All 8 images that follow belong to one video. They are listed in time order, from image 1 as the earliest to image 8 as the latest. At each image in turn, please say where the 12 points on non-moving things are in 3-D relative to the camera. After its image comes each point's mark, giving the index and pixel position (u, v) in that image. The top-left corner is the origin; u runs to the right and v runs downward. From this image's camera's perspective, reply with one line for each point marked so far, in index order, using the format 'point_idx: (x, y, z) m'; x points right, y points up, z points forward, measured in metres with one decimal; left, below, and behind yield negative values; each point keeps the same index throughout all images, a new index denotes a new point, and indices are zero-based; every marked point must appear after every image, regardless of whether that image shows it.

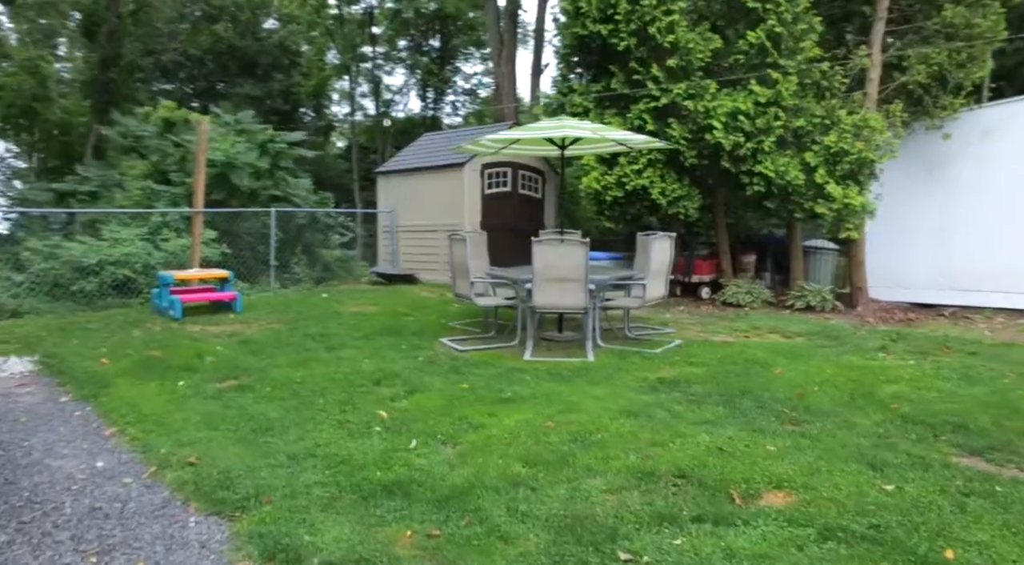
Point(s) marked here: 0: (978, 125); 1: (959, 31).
0: (+6.2, +2.1, +9.5) m
1: (+5.8, +3.2, +9.2) m
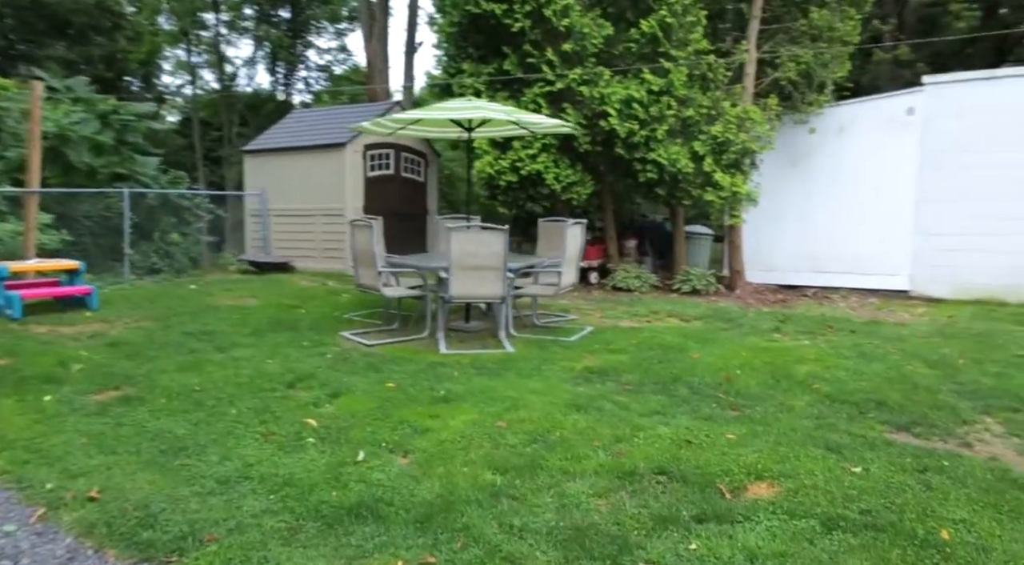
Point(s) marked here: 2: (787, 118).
0: (+4.7, +2.3, +10.3) m
1: (+4.3, +3.5, +9.9) m
2: (+4.1, +2.4, +10.5) m
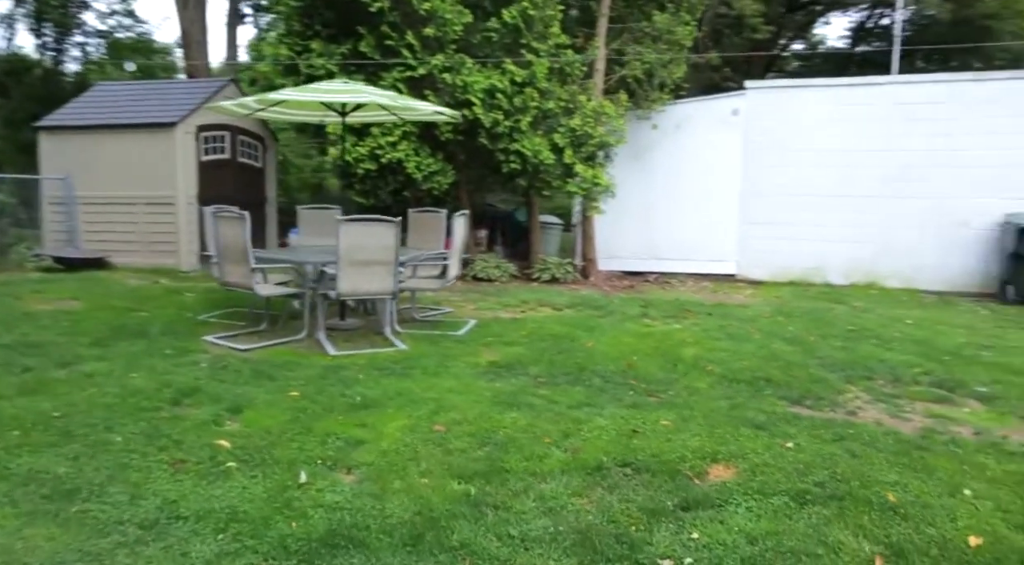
0: (+2.5, +2.6, +11.1) m
1: (+2.2, +3.7, +10.6) m
2: (+1.8, +2.6, +11.1) m
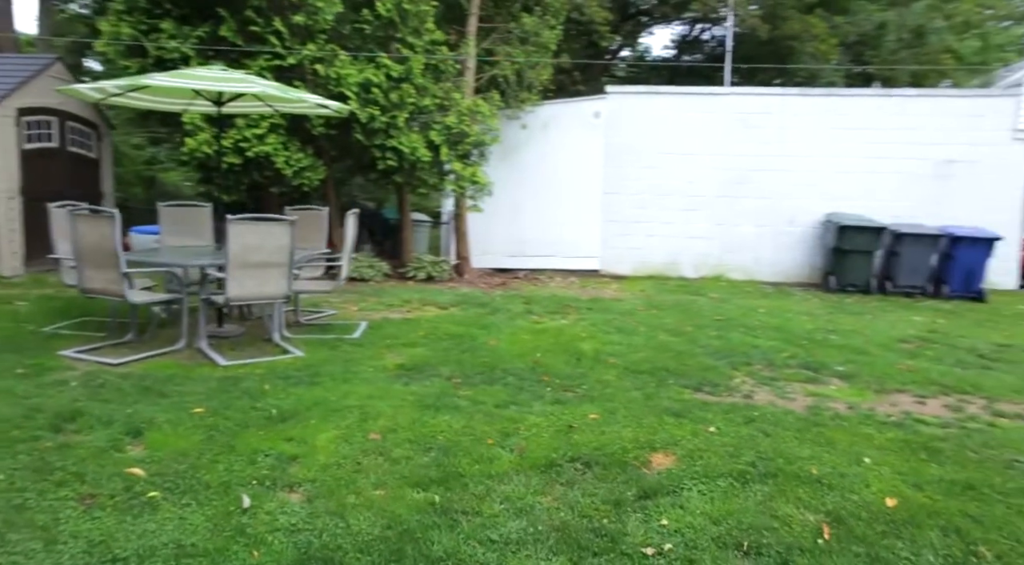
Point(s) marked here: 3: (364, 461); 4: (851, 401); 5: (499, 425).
0: (+0.4, +2.6, +11.5) m
1: (+0.3, +3.7, +10.8) m
2: (-0.2, +2.7, +11.3) m
3: (-0.8, -1.0, +4.0) m
4: (+2.6, -0.9, +5.5) m
5: (-0.1, -0.9, +4.5) m
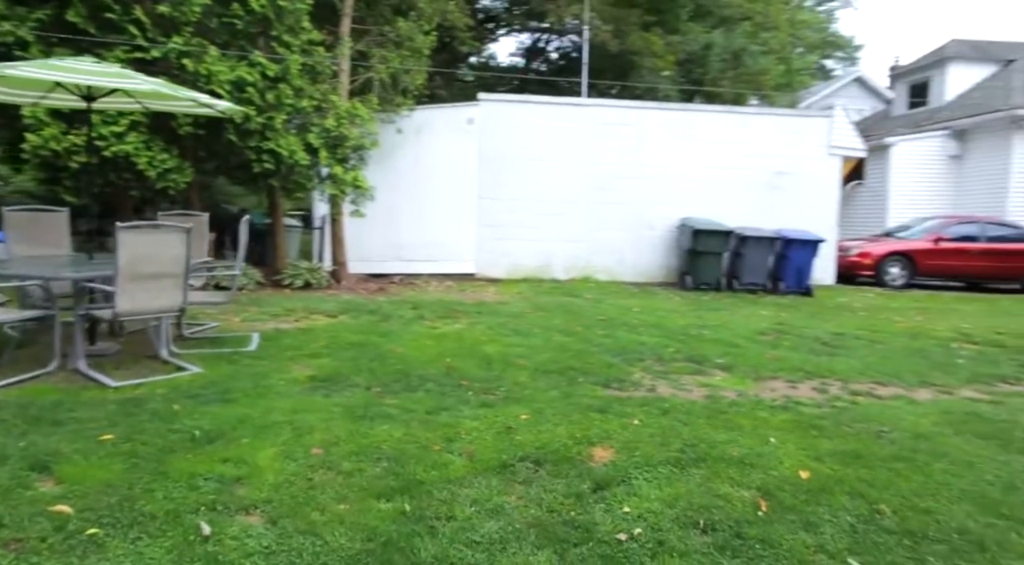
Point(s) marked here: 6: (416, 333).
0: (-1.6, +2.6, +11.4) m
1: (-1.7, +3.6, +10.8) m
2: (-2.2, +2.6, +11.1) m
3: (-1.1, -1.0, +3.8) m
4: (+1.9, -0.9, +6.1) m
5: (-0.5, -0.9, +4.5) m
6: (-1.0, -0.5, +7.4) m
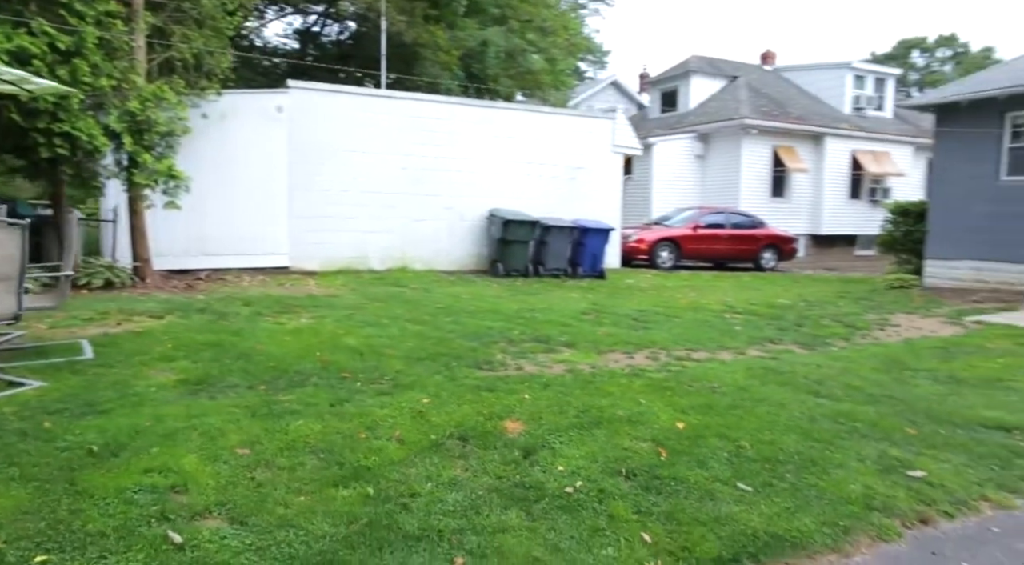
0: (-4.5, +2.6, +10.8) m
1: (-4.3, +3.7, +10.1) m
2: (-4.9, +2.6, +10.2) m
3: (-1.4, -1.0, +3.8) m
4: (+0.7, -0.8, +6.9) m
5: (-1.0, -0.9, +4.6) m
6: (-2.5, -0.5, +7.2) m
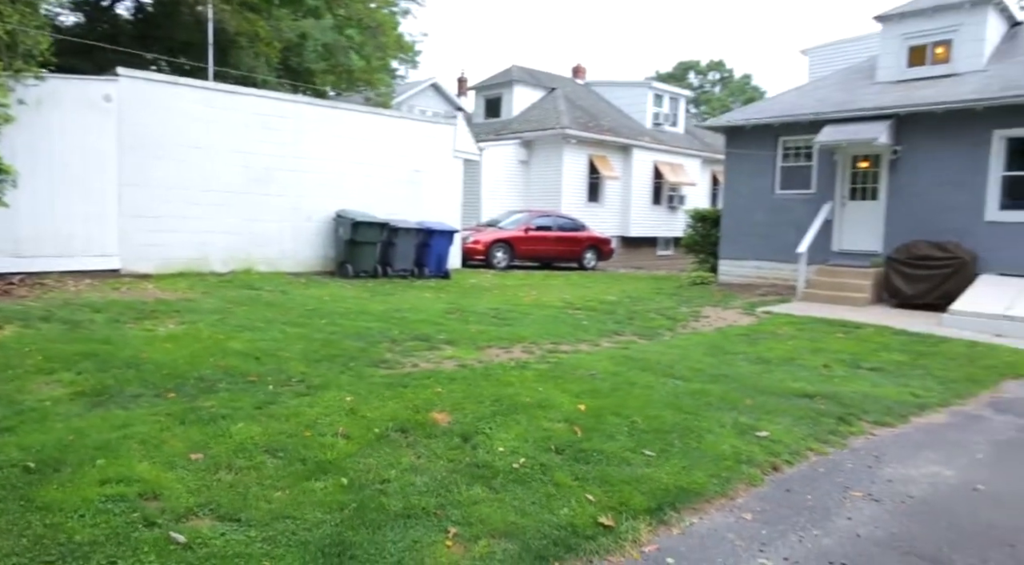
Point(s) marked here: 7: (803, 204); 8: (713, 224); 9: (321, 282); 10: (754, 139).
0: (-6.5, +2.6, +9.8) m
1: (-6.2, +3.6, +9.2) m
2: (-6.8, +2.5, +9.1) m
3: (-1.6, -1.1, +3.9) m
4: (-0.4, -0.8, +7.5) m
5: (-1.5, -0.9, +4.8) m
6: (-3.6, -0.5, +6.9) m
7: (+6.5, +1.7, +15.8) m
8: (+5.0, +1.5, +17.8) m
9: (-3.2, 0.0, +11.9) m
10: (+5.6, +3.3, +16.5) m
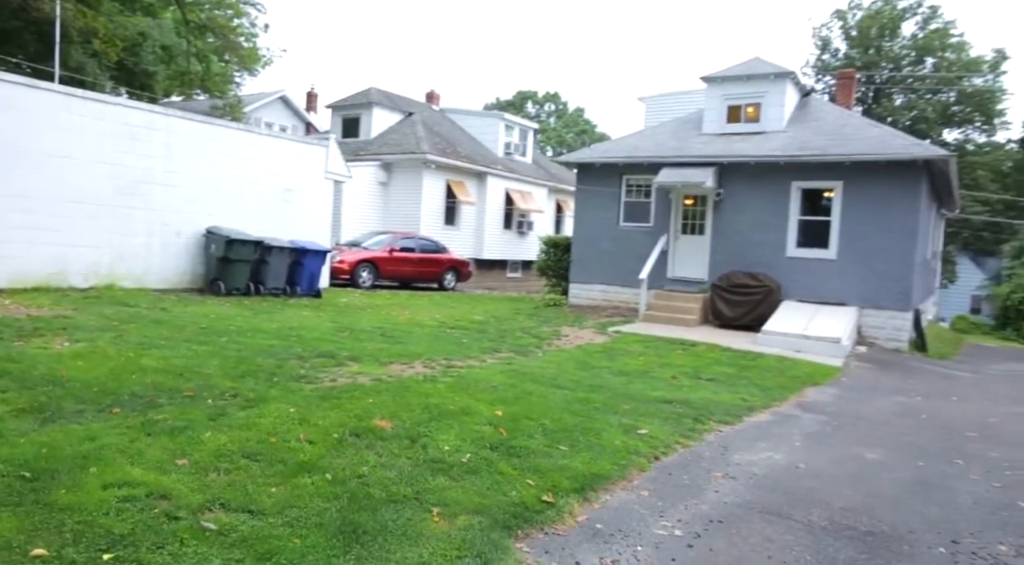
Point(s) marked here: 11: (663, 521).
0: (-7.9, +2.4, +9.0) m
1: (-7.5, +3.5, +8.5) m
2: (-8.0, +2.4, +8.3) m
3: (-1.8, -1.2, +4.4) m
4: (-1.5, -1.0, +8.1) m
5: (-1.9, -1.1, +5.3) m
6: (-4.5, -0.7, +6.8) m
7: (+3.3, +1.2, +17.9) m
8: (+1.4, +0.9, +19.5) m
9: (-5.2, -0.3, +11.8) m
10: (+2.3, +2.8, +18.4) m
11: (+1.0, -1.6, +4.9) m
